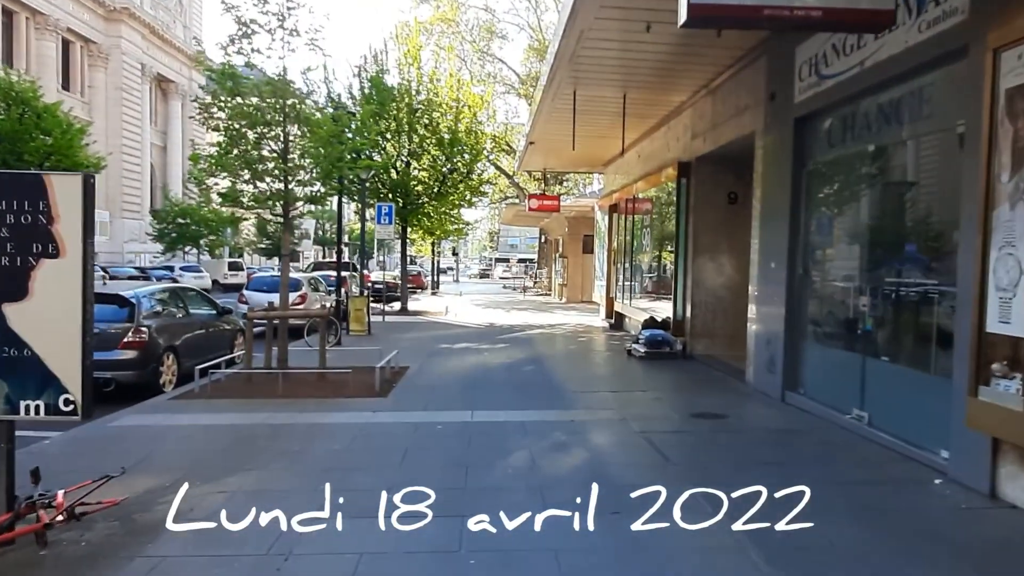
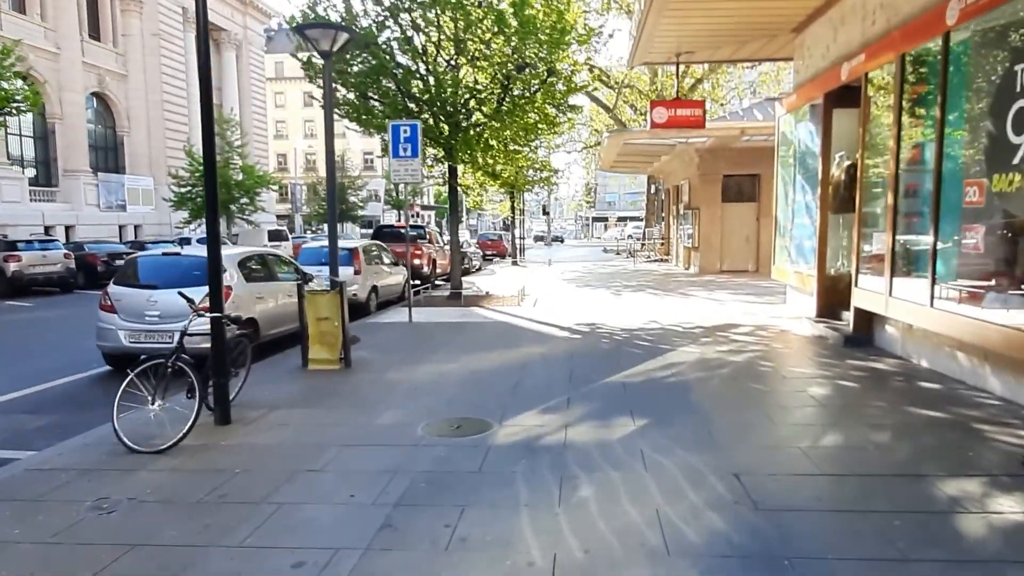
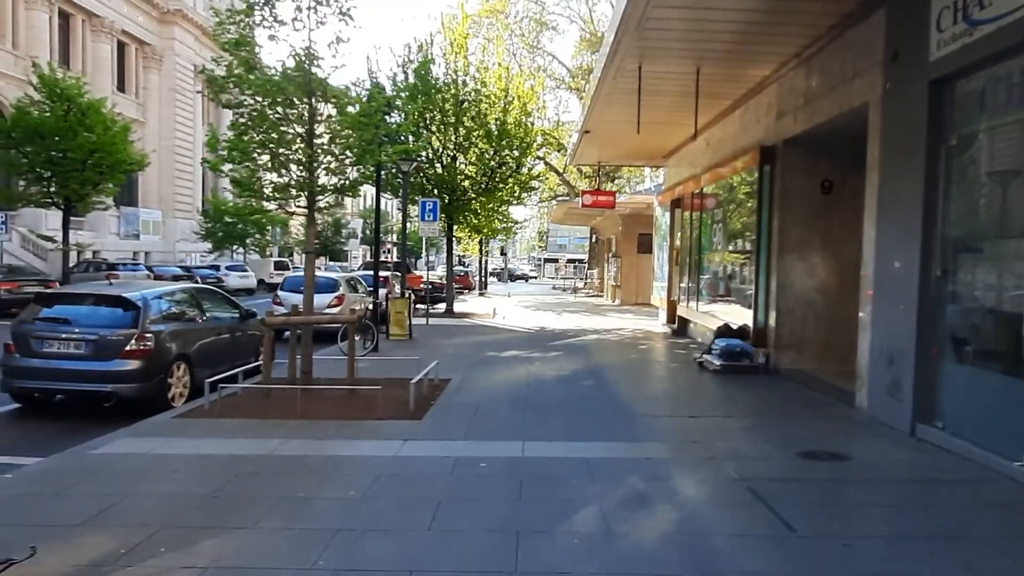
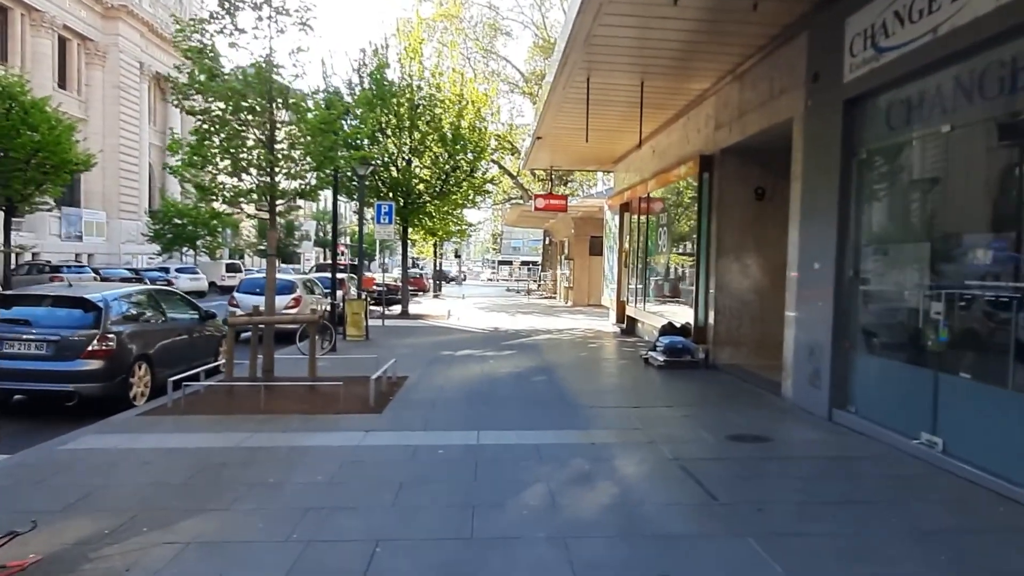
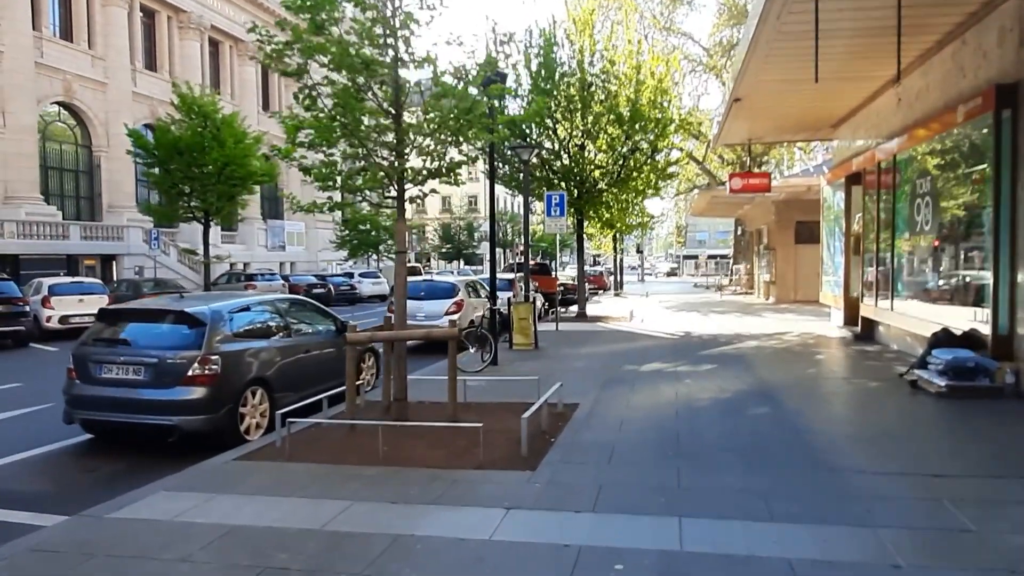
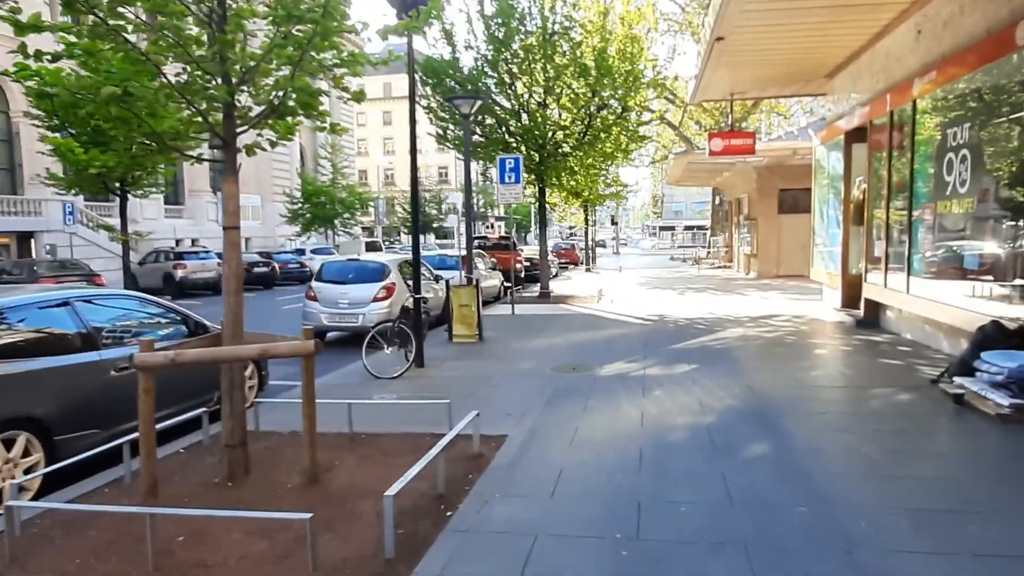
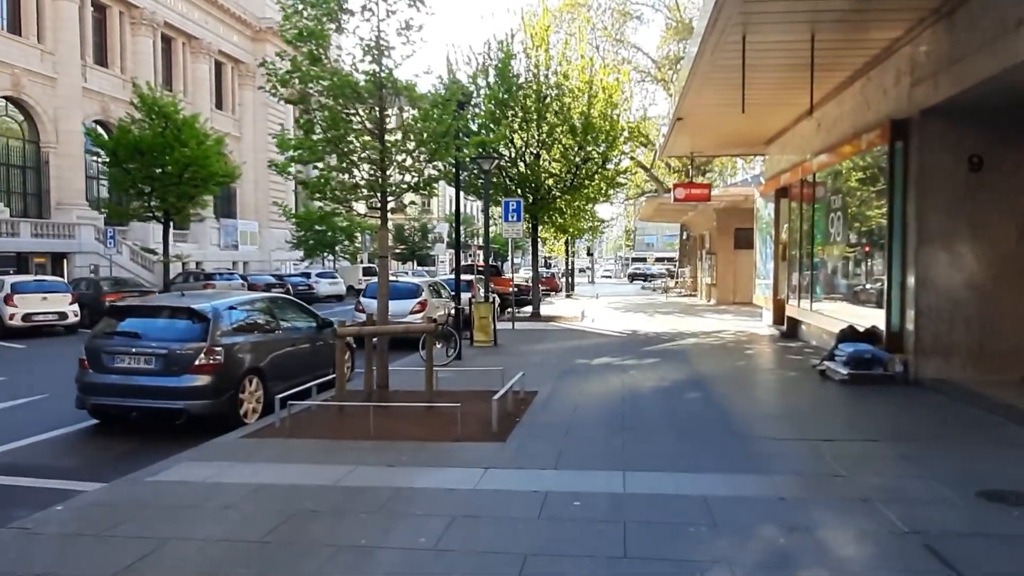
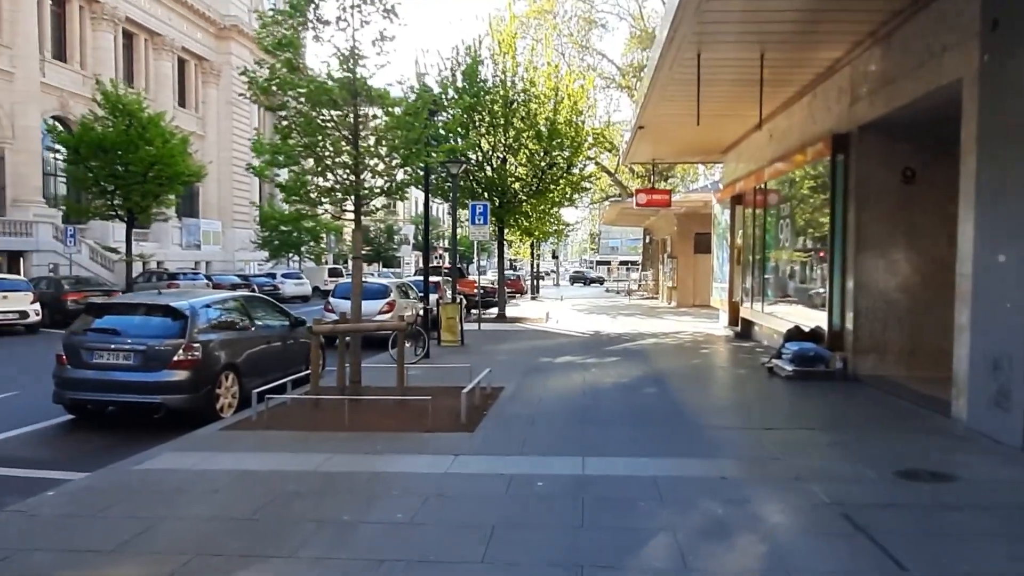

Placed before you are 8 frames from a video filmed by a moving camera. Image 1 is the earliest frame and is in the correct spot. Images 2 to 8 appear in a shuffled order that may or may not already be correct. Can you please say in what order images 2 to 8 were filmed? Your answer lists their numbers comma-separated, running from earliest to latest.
4, 3, 8, 7, 5, 6, 2
